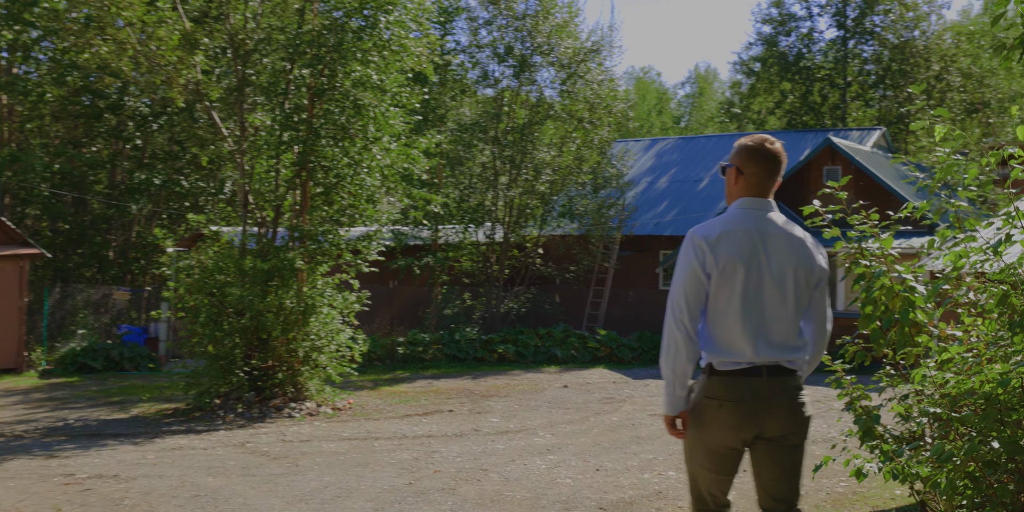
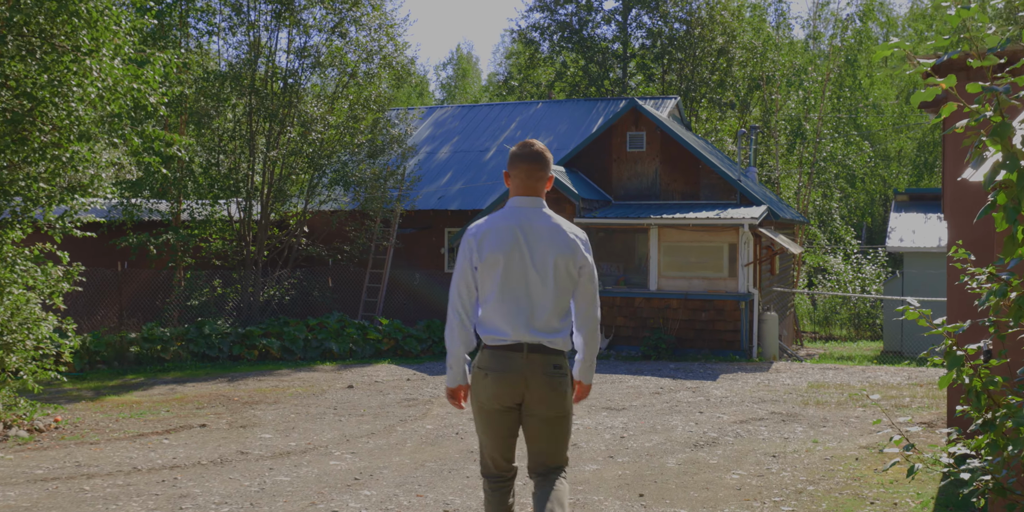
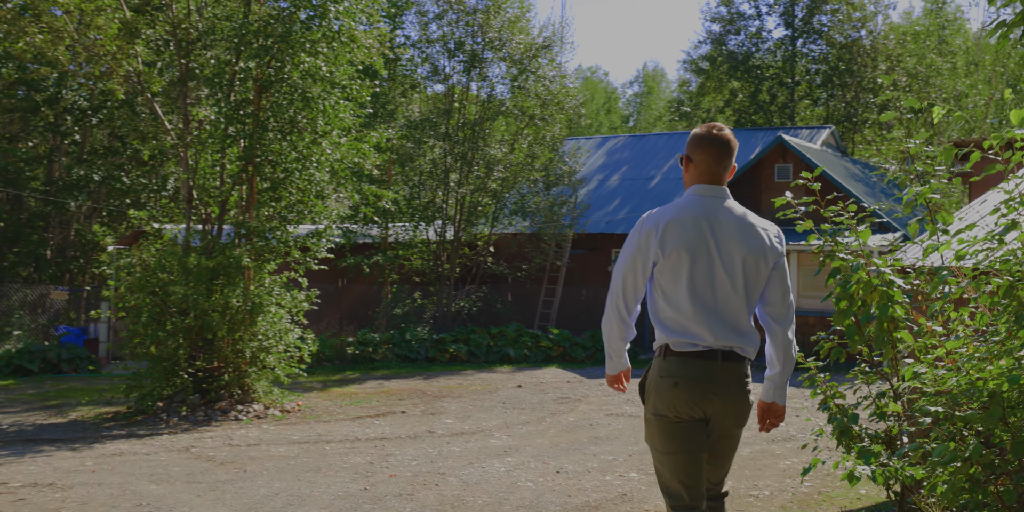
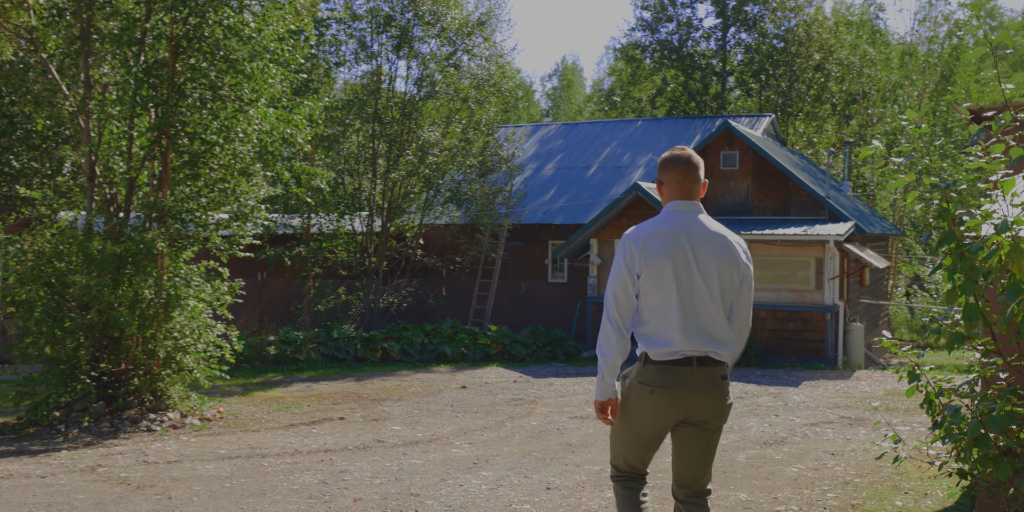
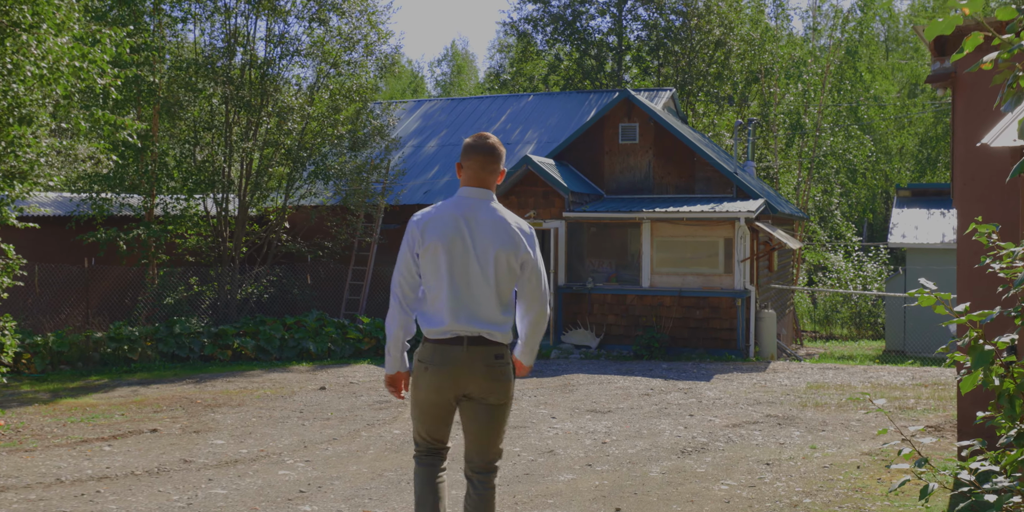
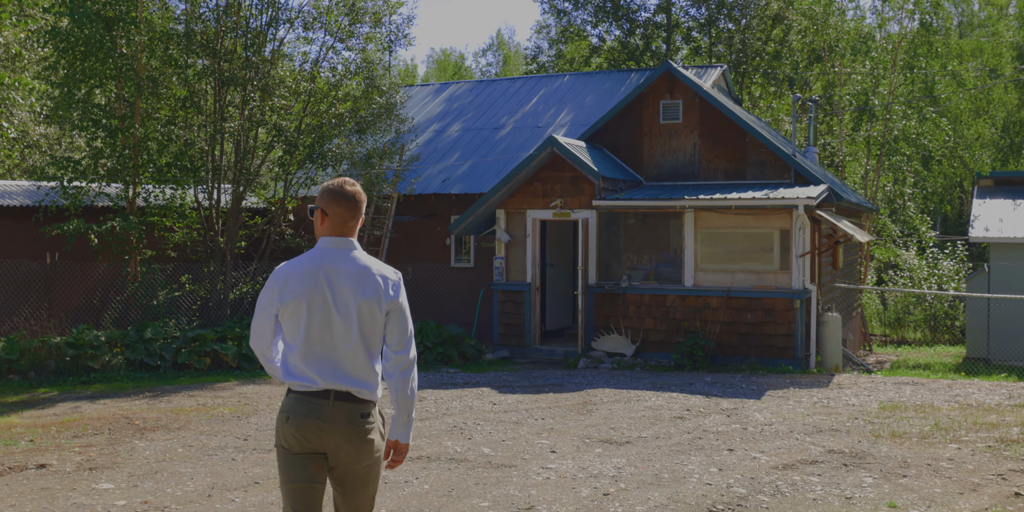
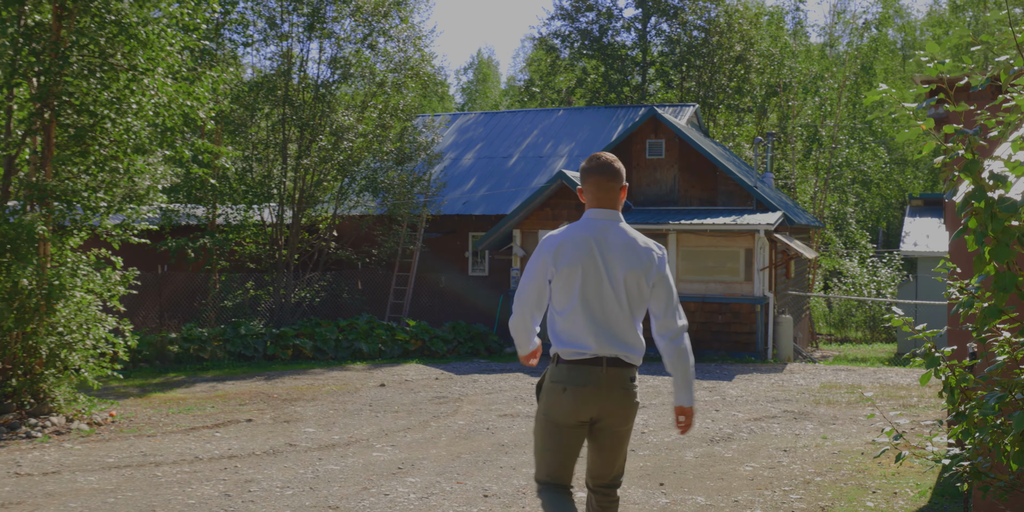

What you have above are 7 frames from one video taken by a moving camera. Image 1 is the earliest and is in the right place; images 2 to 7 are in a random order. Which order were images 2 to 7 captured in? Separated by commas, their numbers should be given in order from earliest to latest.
3, 4, 7, 2, 5, 6
